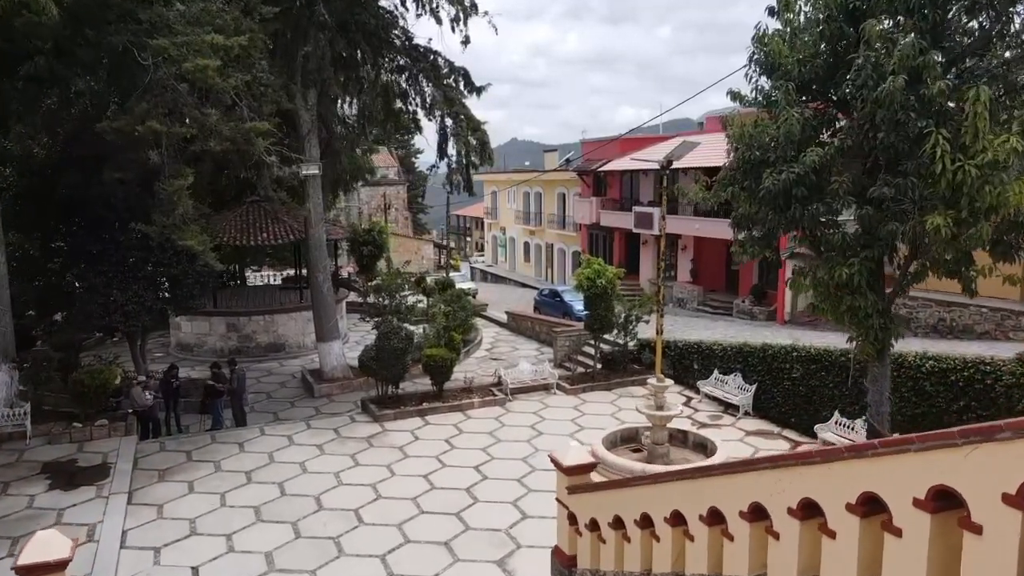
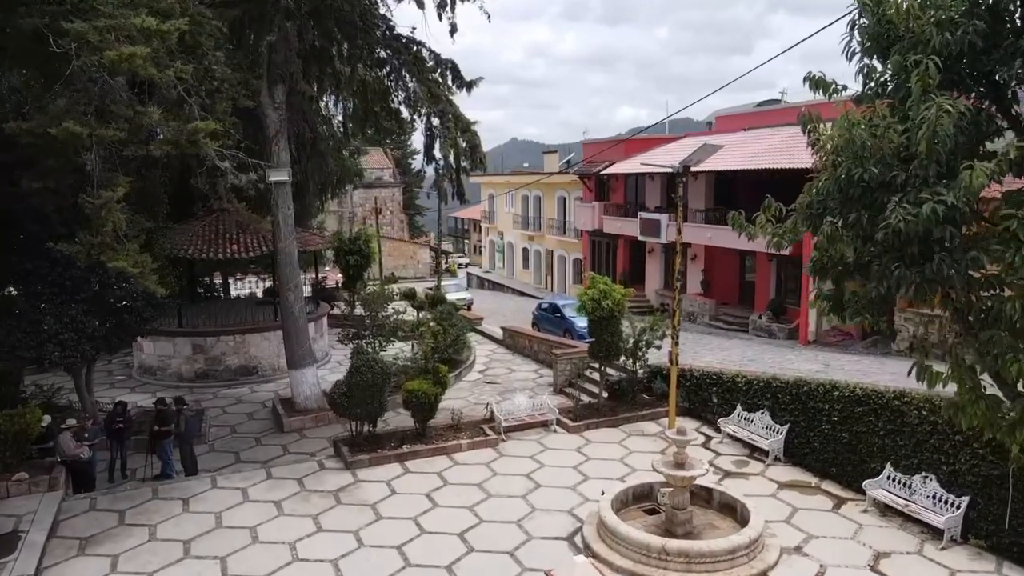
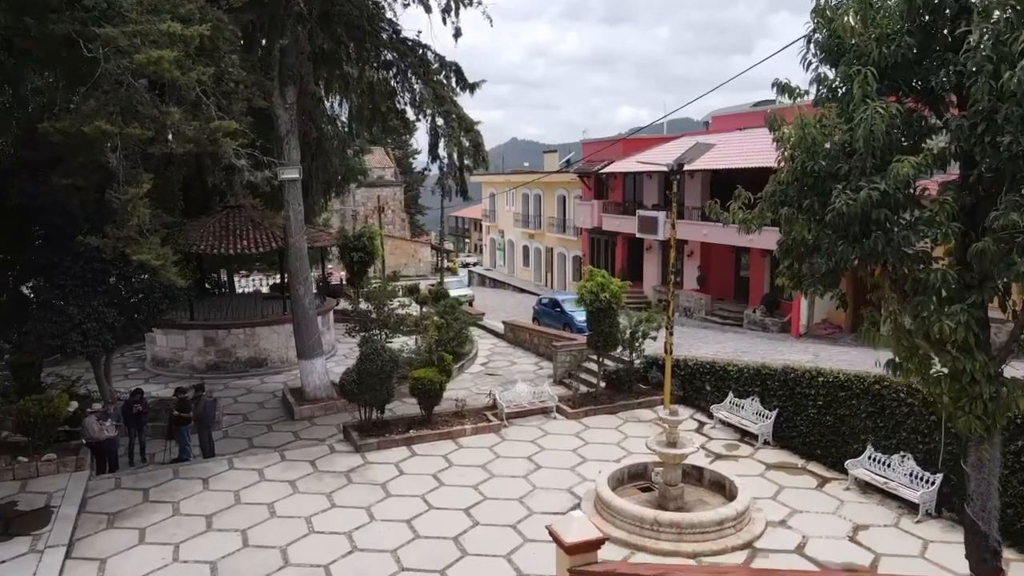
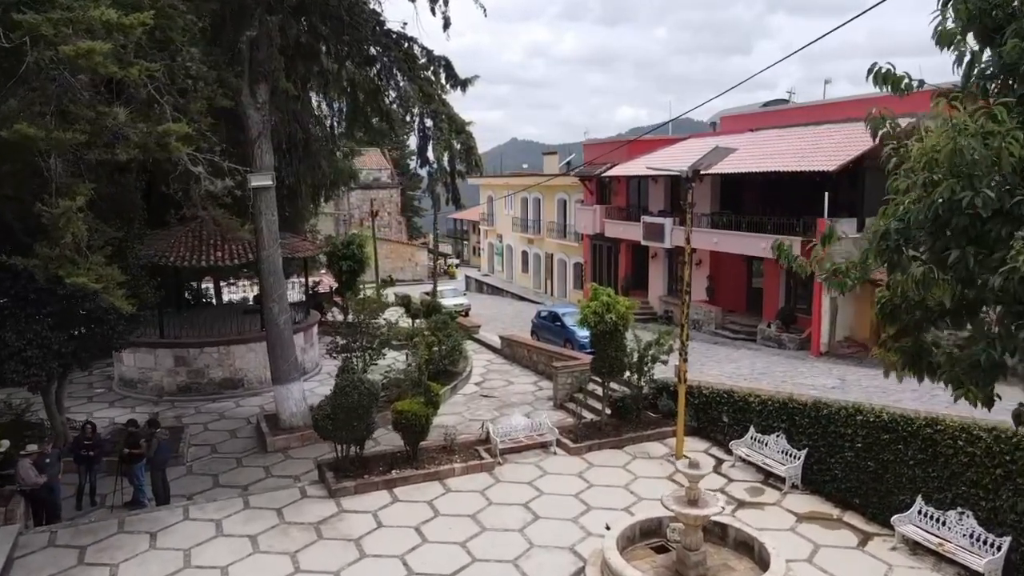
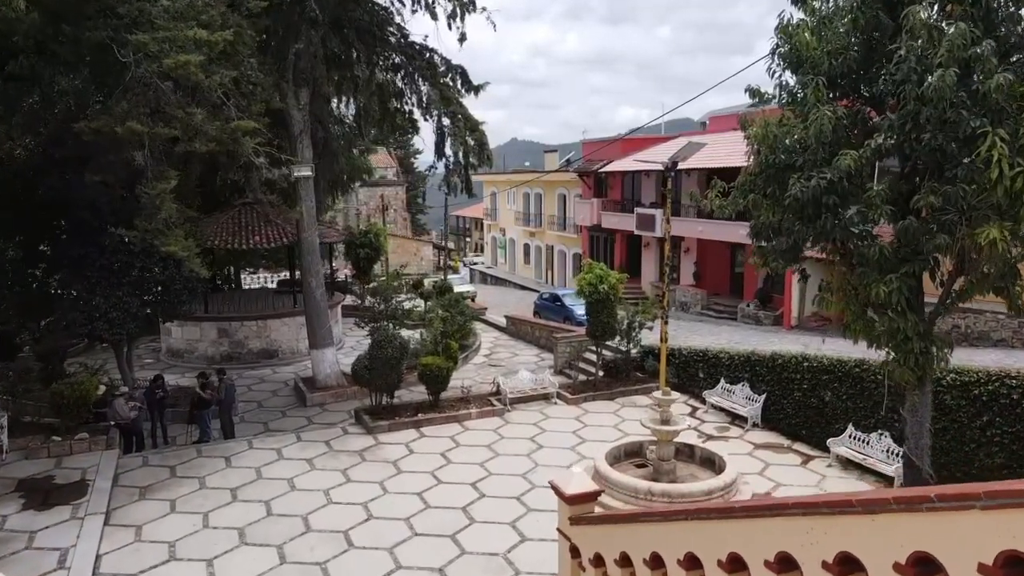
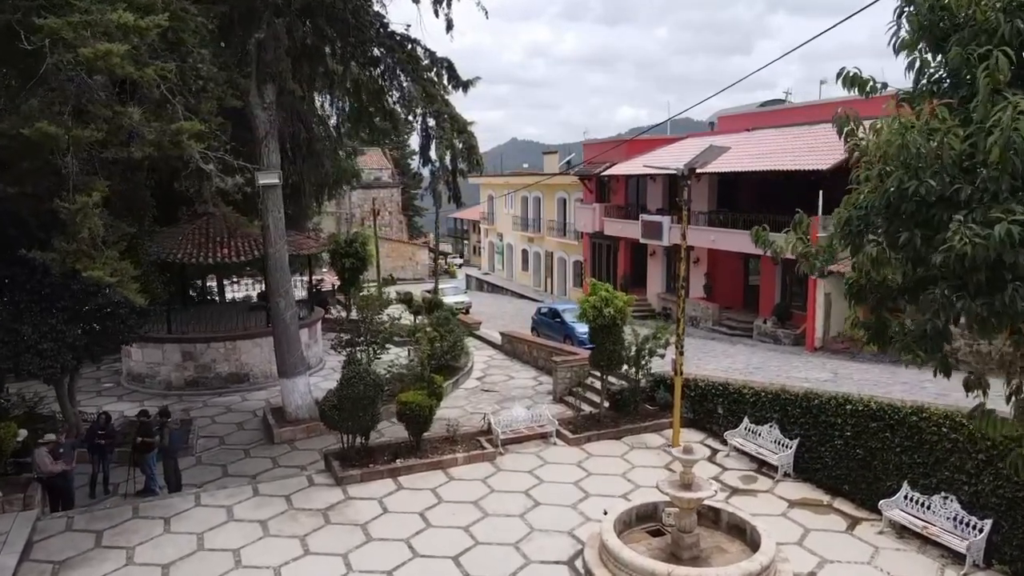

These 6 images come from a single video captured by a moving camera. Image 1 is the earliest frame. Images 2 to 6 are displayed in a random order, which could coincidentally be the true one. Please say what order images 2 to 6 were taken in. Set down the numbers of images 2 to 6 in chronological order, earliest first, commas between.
5, 3, 2, 6, 4
